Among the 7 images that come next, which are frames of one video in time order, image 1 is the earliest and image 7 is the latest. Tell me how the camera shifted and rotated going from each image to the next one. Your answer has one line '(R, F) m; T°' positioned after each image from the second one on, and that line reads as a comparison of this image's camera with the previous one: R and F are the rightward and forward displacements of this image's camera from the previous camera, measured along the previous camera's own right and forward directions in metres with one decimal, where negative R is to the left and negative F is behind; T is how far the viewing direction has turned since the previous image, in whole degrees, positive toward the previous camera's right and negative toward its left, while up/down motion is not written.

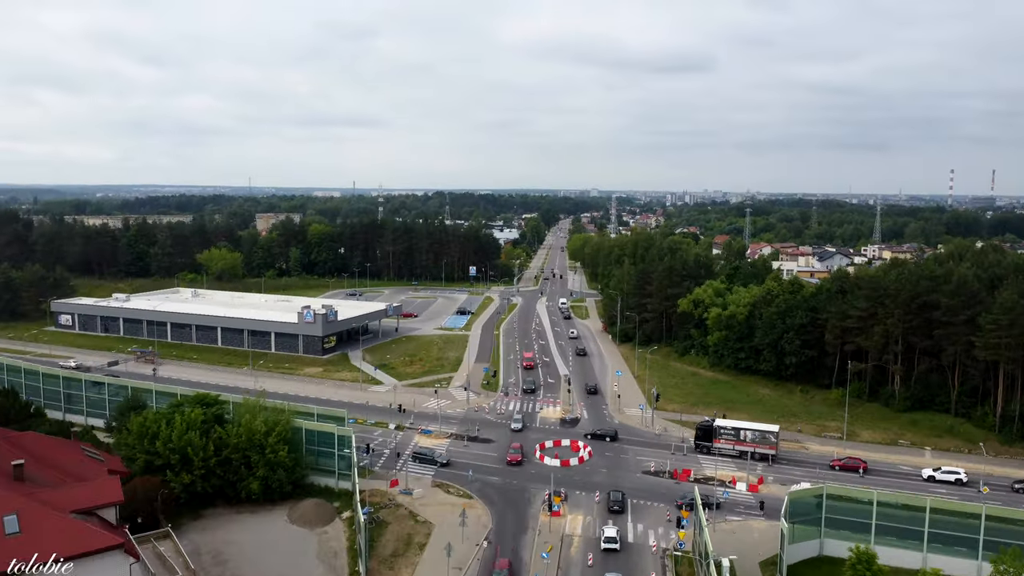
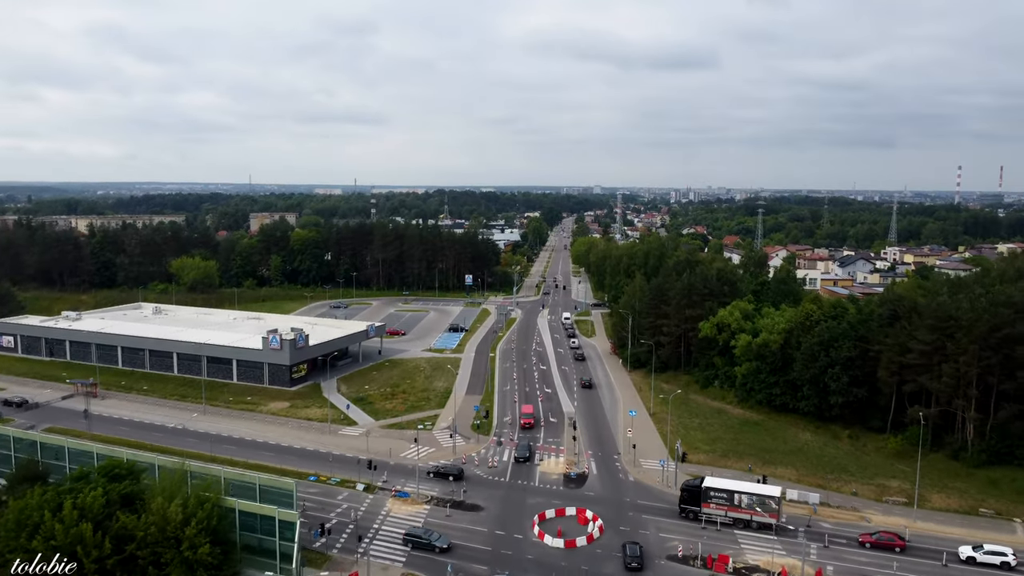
(+0.4, +7.6) m; 0°
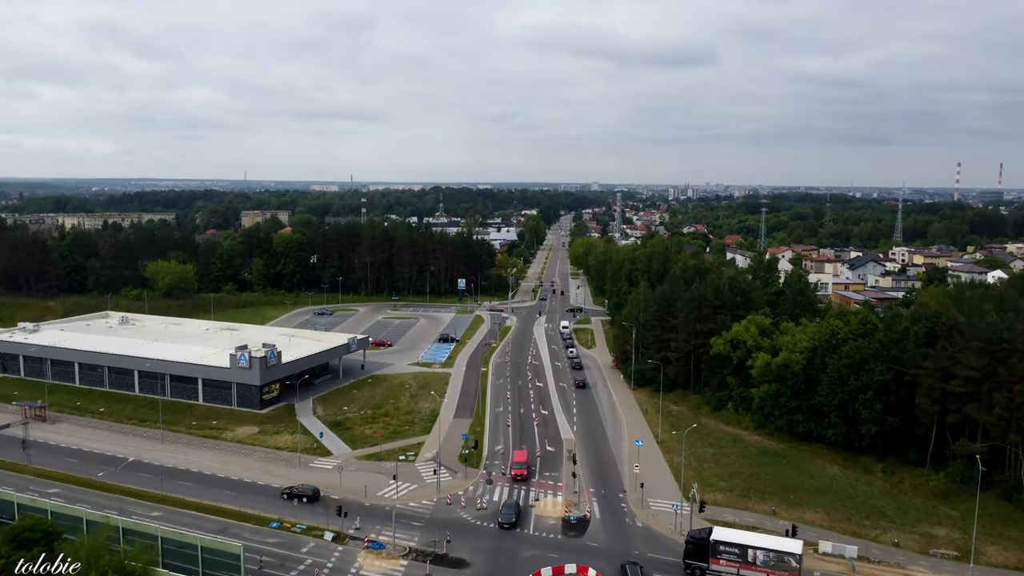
(+0.3, +4.7) m; 0°
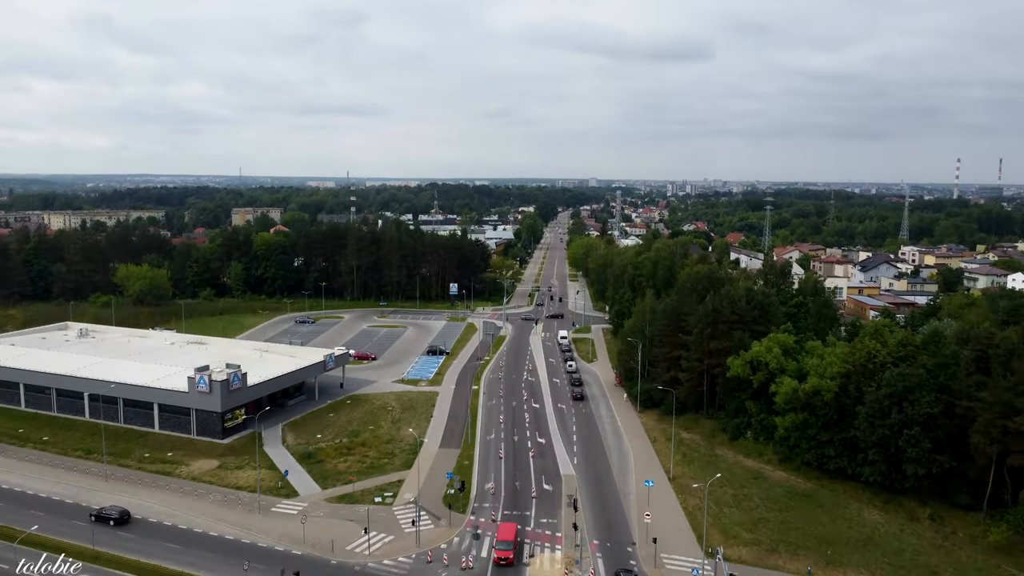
(+0.2, +5.0) m; 0°
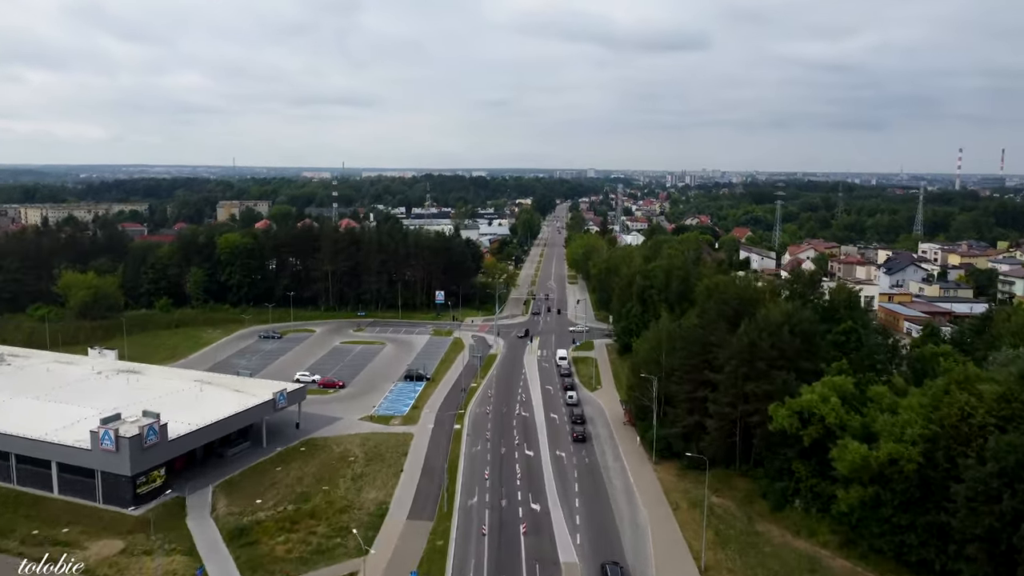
(+0.5, +8.5) m; 0°
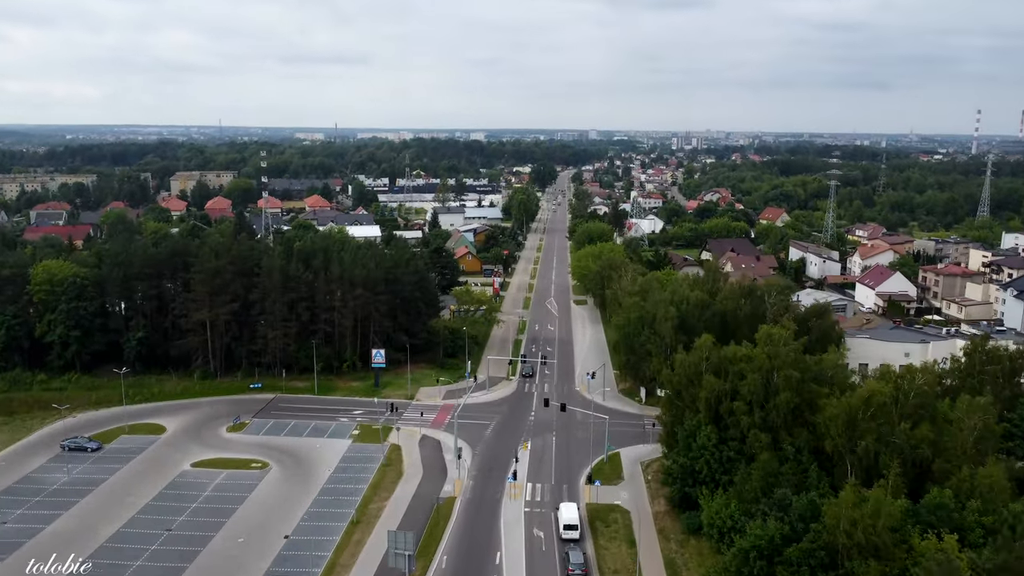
(+1.3, +26.6) m; 0°
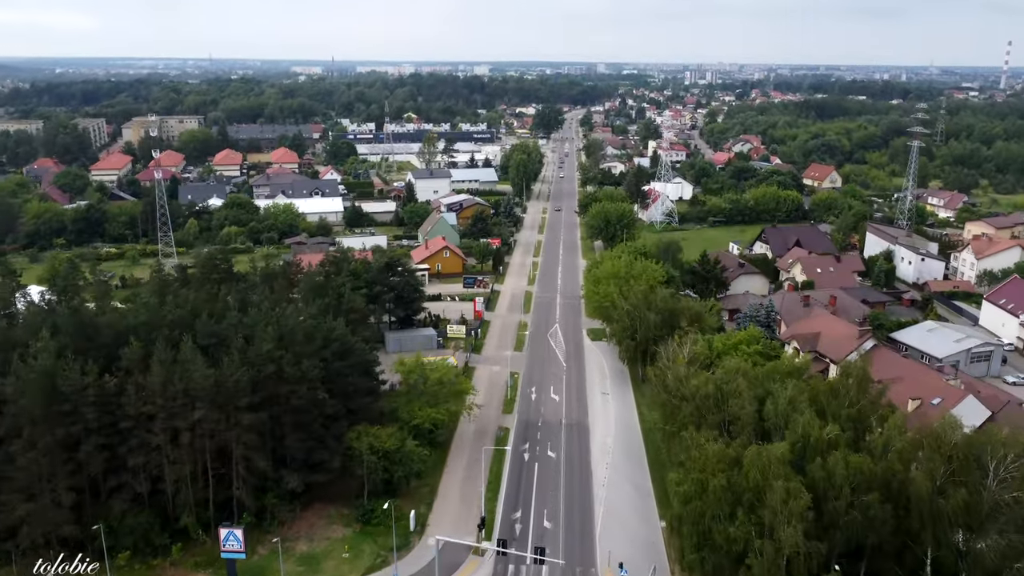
(+1.2, +23.1) m; 0°
